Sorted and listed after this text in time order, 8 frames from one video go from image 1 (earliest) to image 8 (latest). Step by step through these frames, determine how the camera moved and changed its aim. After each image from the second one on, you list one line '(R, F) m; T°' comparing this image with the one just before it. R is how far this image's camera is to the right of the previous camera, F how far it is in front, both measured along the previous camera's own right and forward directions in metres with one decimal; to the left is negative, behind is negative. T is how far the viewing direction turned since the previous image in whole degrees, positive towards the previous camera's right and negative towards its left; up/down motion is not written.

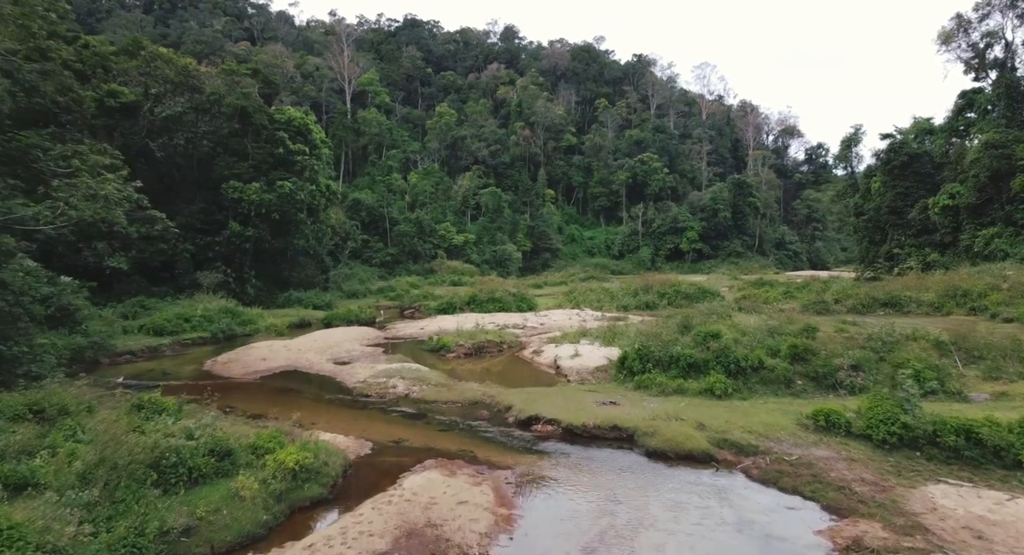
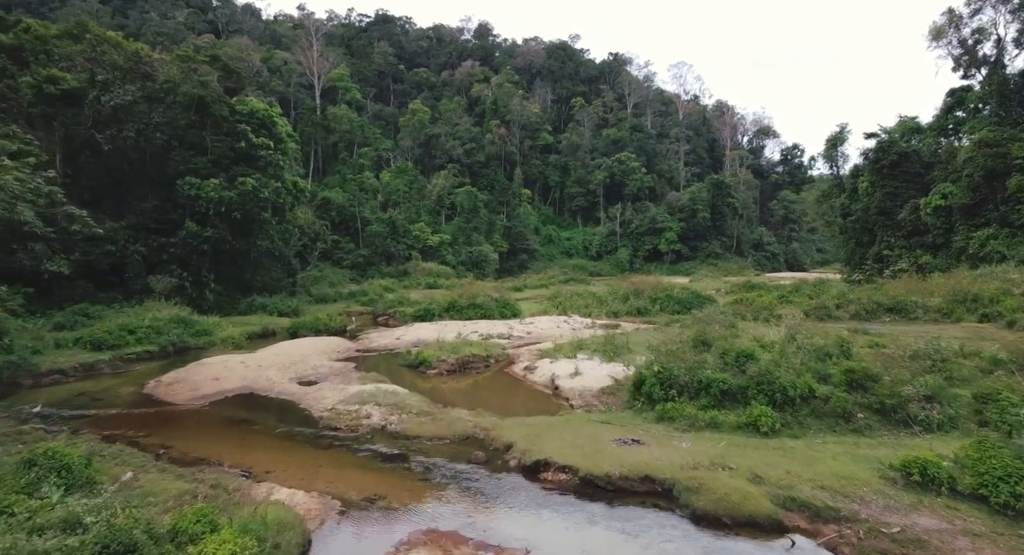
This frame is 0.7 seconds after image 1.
(-0.4, +1.7) m; +3°
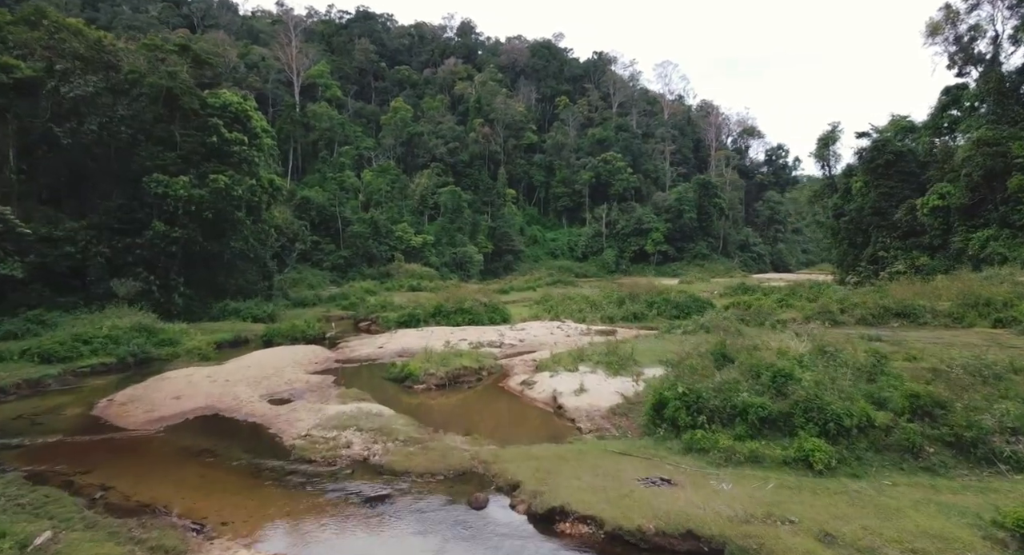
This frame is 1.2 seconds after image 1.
(-0.3, +1.2) m; +2°
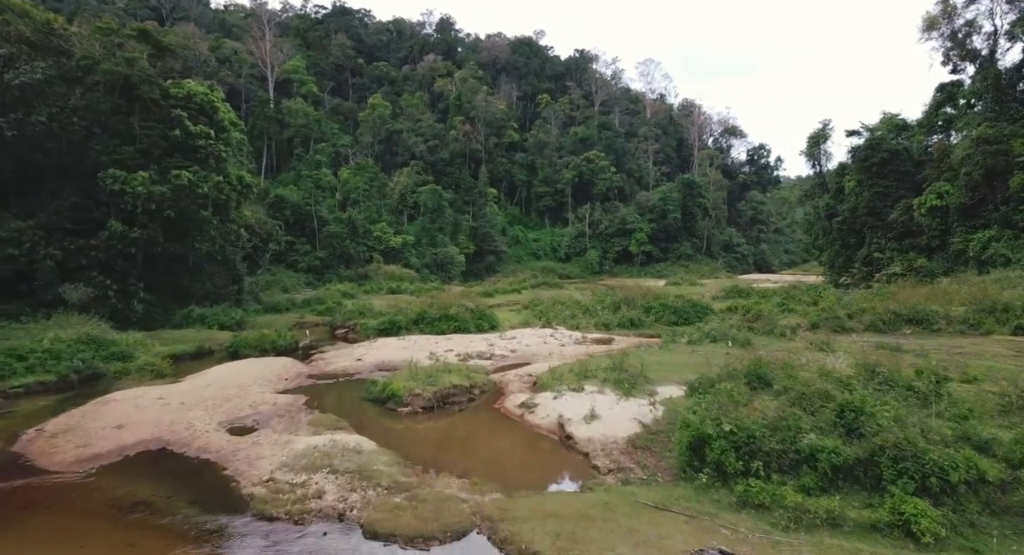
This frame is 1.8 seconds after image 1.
(-0.3, +1.4) m; +2°
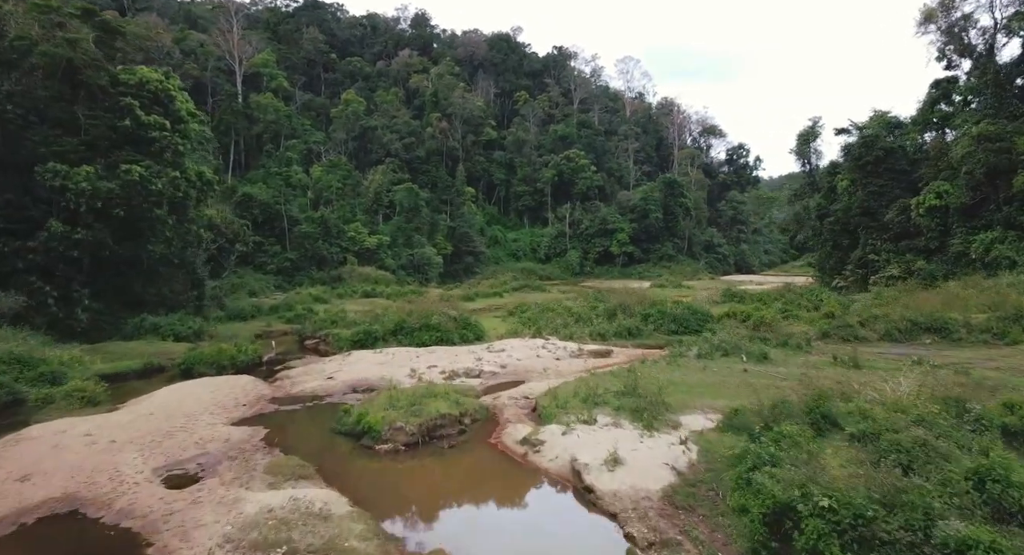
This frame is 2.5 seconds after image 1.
(-0.4, +1.7) m; +2°
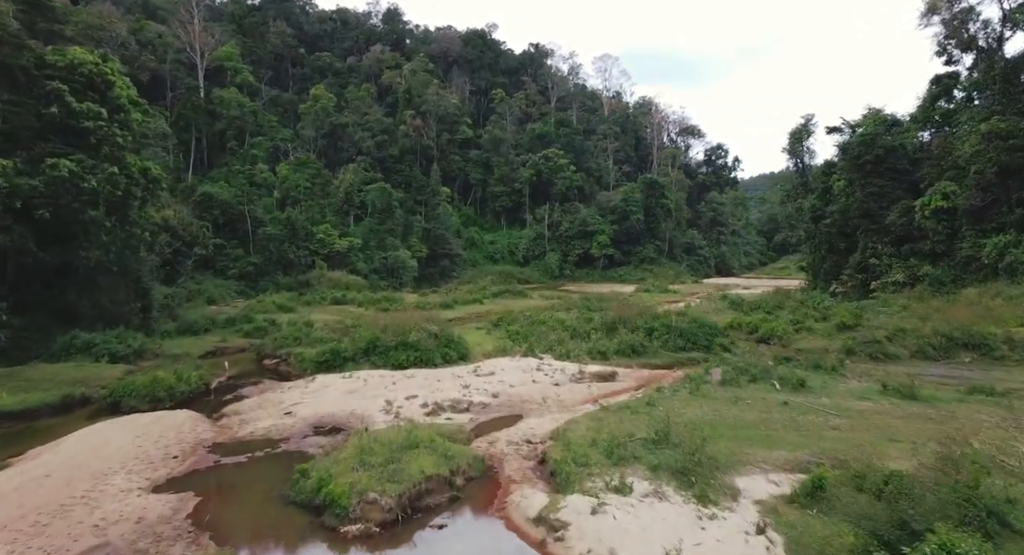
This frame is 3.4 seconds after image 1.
(-0.4, +2.2) m; +3°
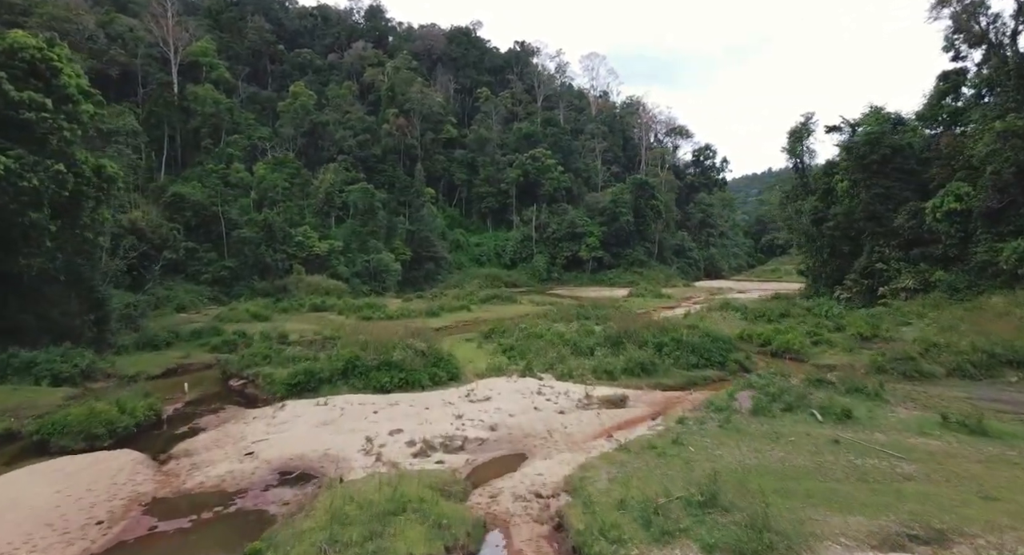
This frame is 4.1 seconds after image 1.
(-0.3, +1.7) m; +2°
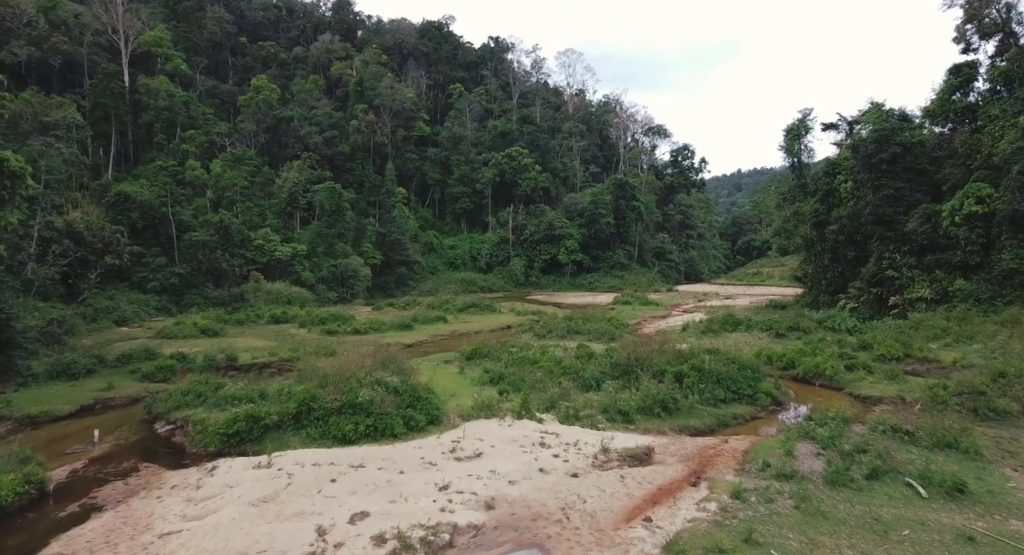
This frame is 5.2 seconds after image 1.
(-0.4, +2.7) m; +3°
